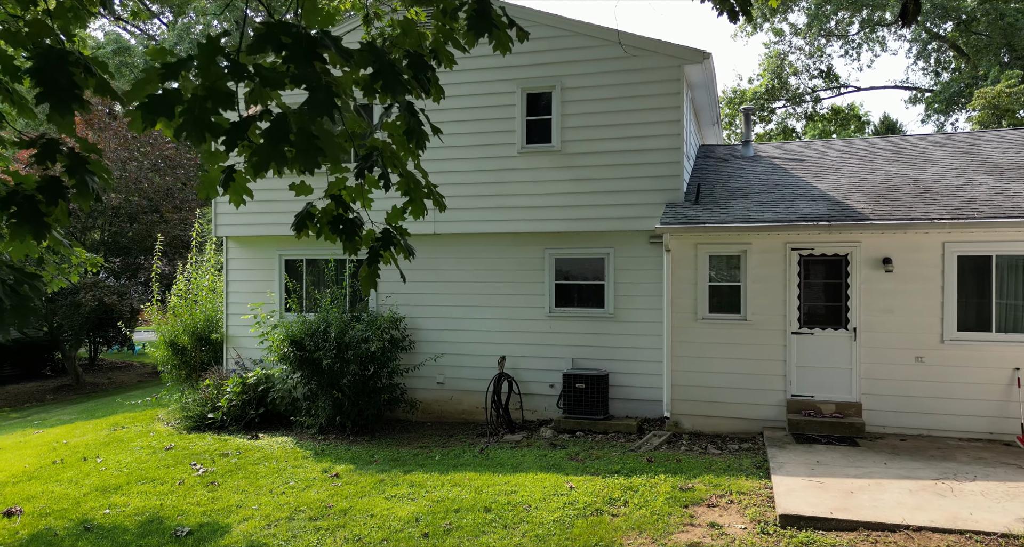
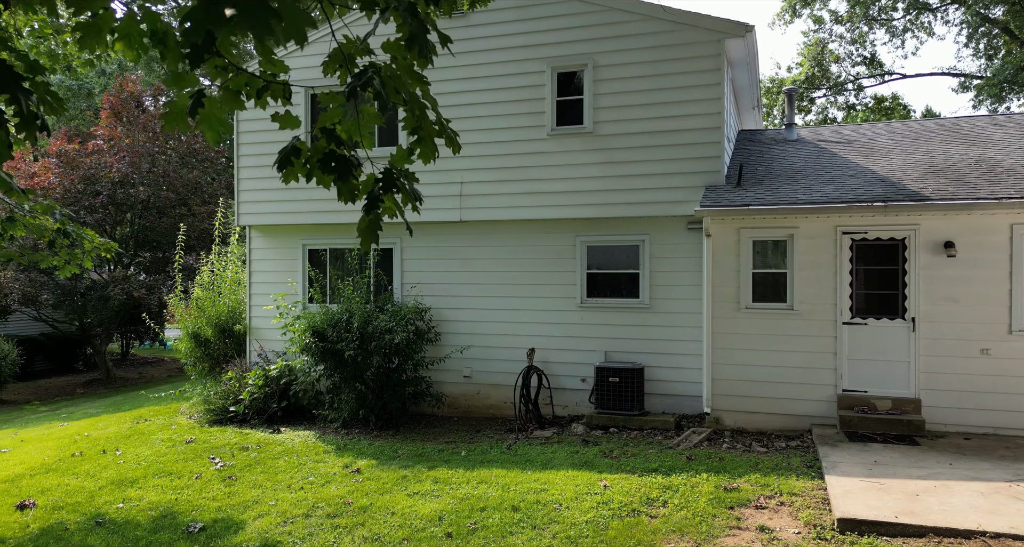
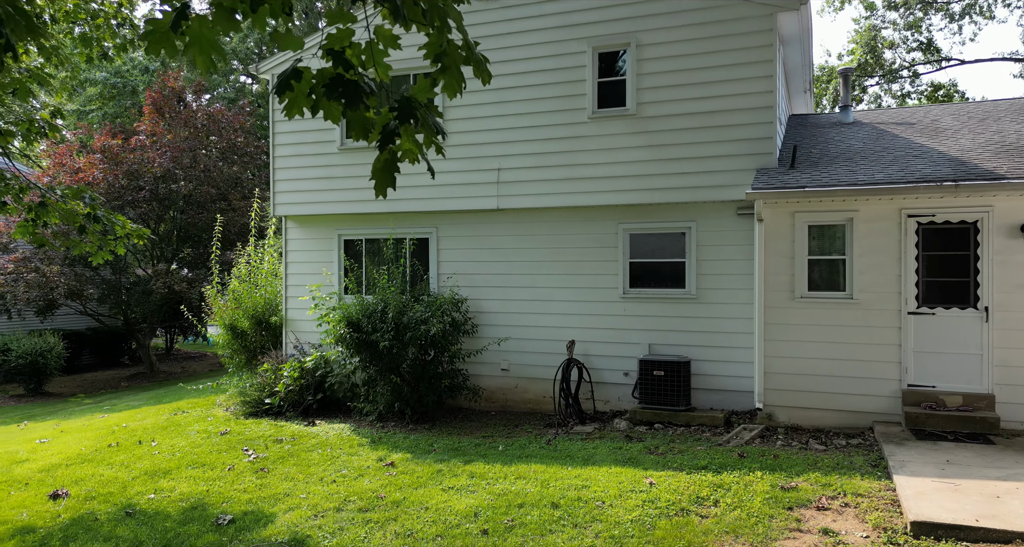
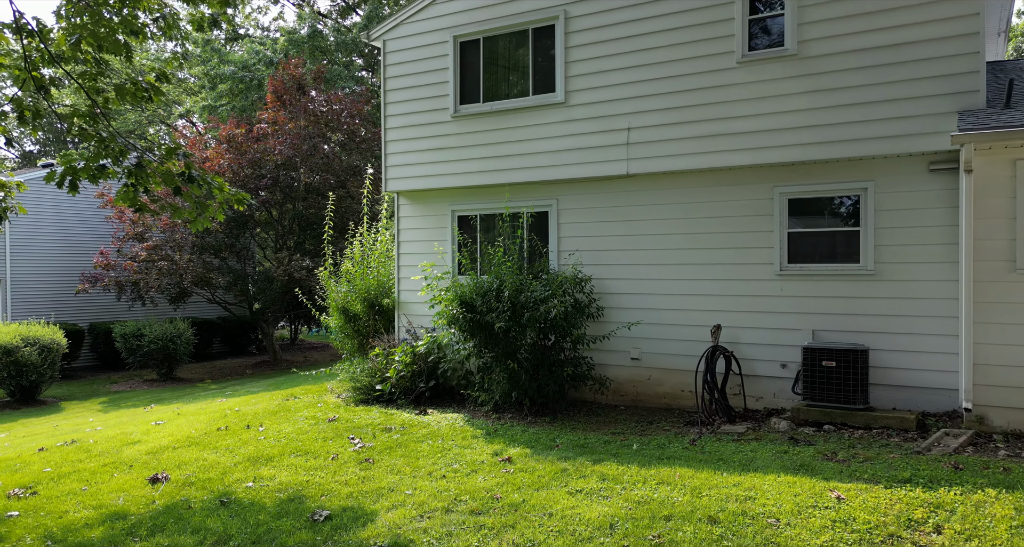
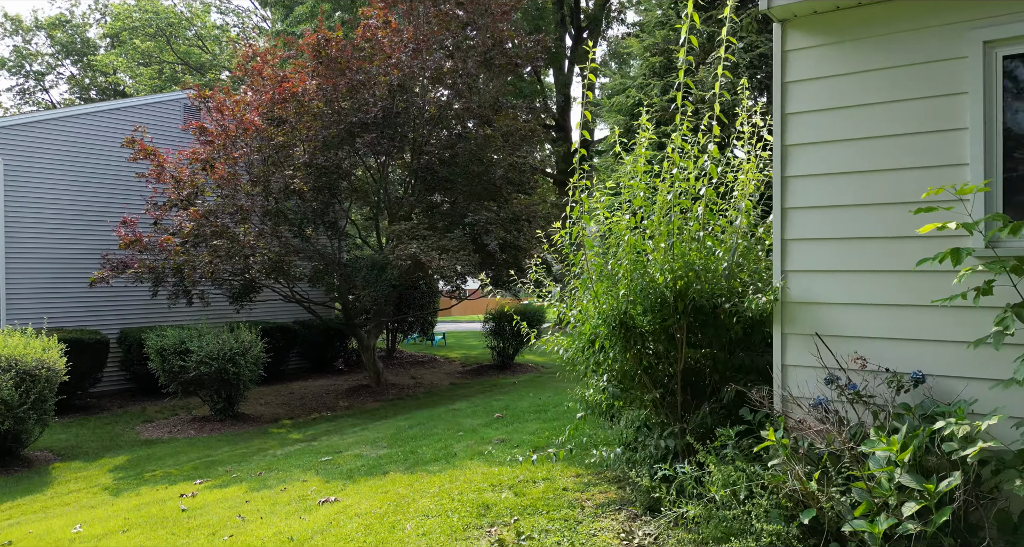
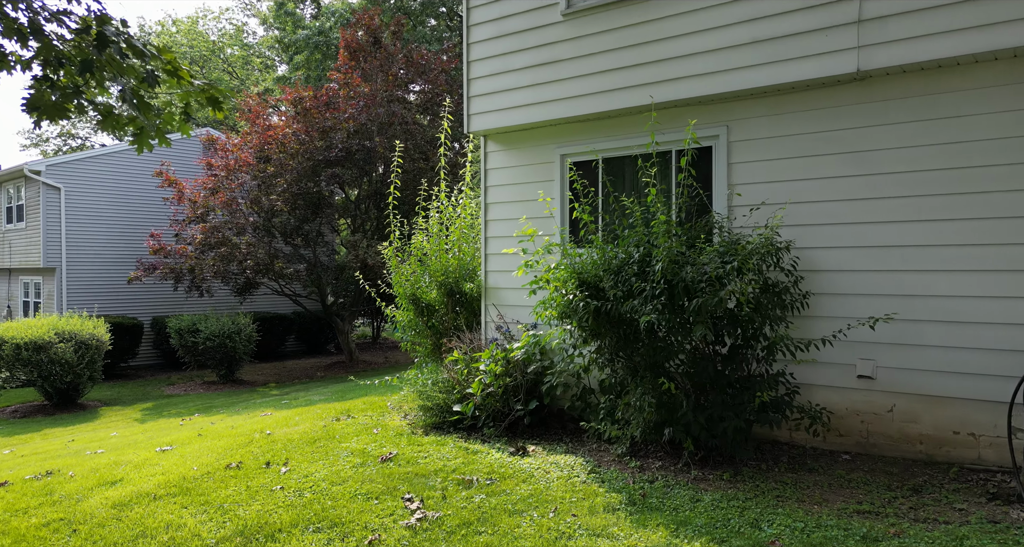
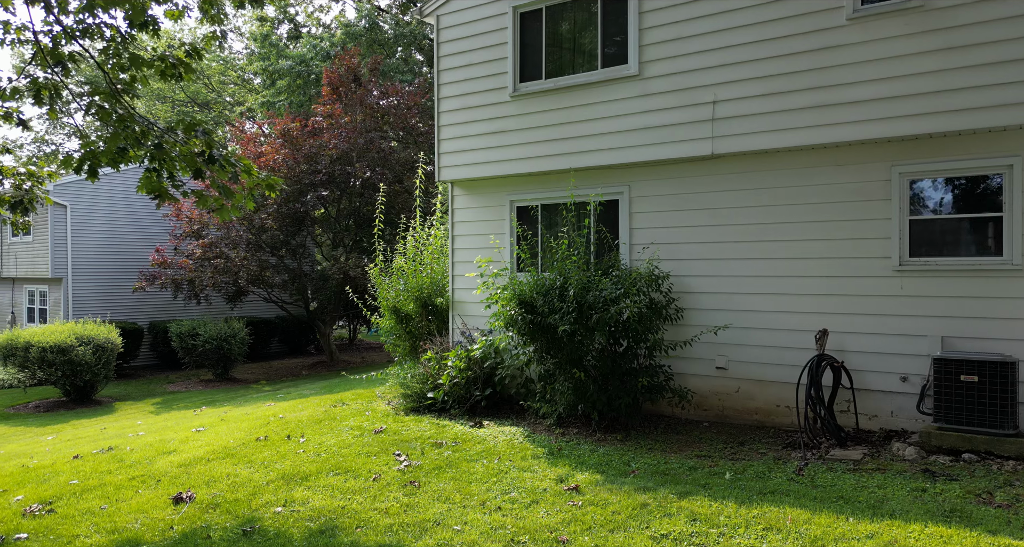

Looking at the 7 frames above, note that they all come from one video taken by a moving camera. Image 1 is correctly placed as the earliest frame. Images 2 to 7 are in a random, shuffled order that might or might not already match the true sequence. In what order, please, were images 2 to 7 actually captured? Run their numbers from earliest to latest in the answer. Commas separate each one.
2, 3, 4, 7, 6, 5
